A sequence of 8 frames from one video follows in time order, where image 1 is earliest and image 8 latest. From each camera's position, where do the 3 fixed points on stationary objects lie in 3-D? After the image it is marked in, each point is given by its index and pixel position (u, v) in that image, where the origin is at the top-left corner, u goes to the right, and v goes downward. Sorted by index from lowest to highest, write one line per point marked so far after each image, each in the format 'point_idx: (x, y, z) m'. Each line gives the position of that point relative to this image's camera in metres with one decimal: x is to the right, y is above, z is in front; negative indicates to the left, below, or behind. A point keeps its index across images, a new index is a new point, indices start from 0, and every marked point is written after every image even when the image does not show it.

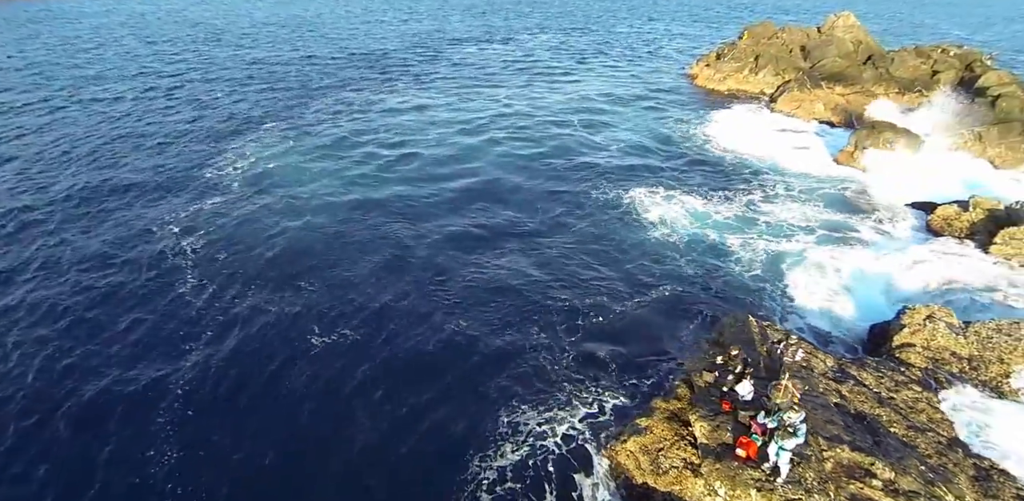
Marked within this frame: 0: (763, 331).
0: (+8.1, -2.7, +18.0) m
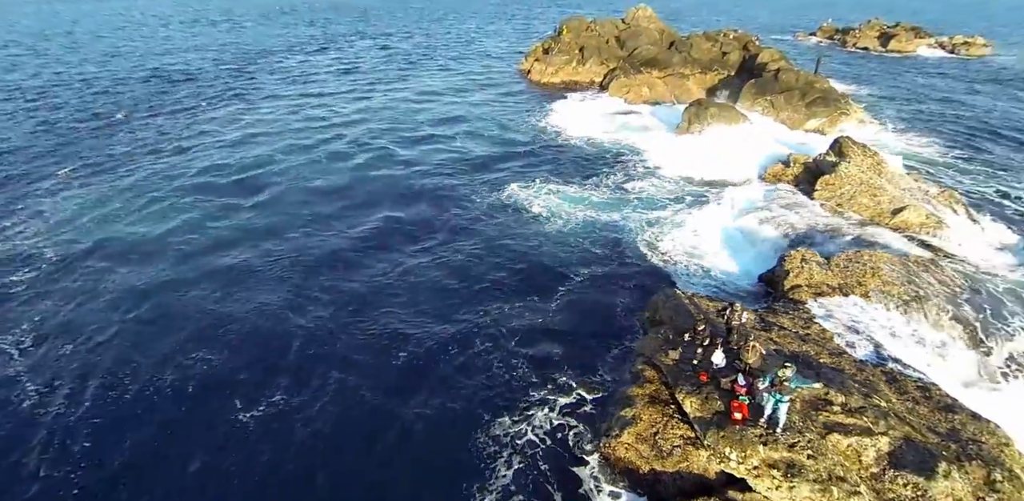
0: (+6.6, -1.9, +20.1) m
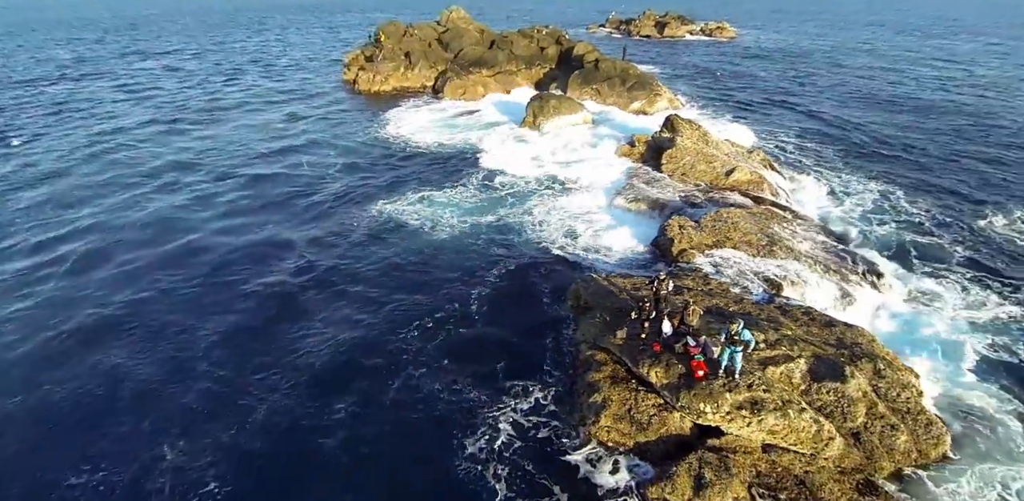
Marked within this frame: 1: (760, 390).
0: (+4.0, -1.3, +21.7) m
1: (+7.1, -4.0, +15.8) m
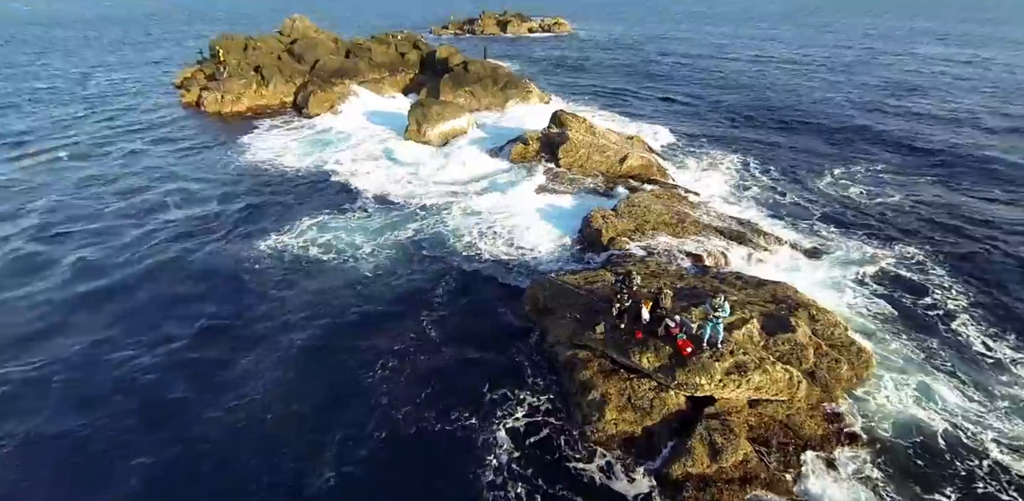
0: (+2.3, -1.2, +22.4) m
1: (+7.3, -3.3, +17.5) m
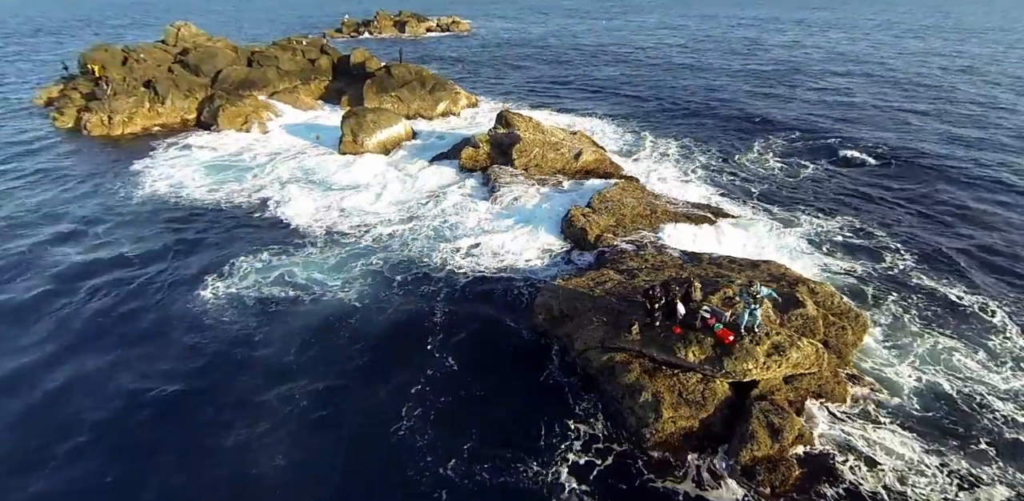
0: (+2.6, -1.4, +22.0) m
1: (+8.7, -2.8, +18.3) m
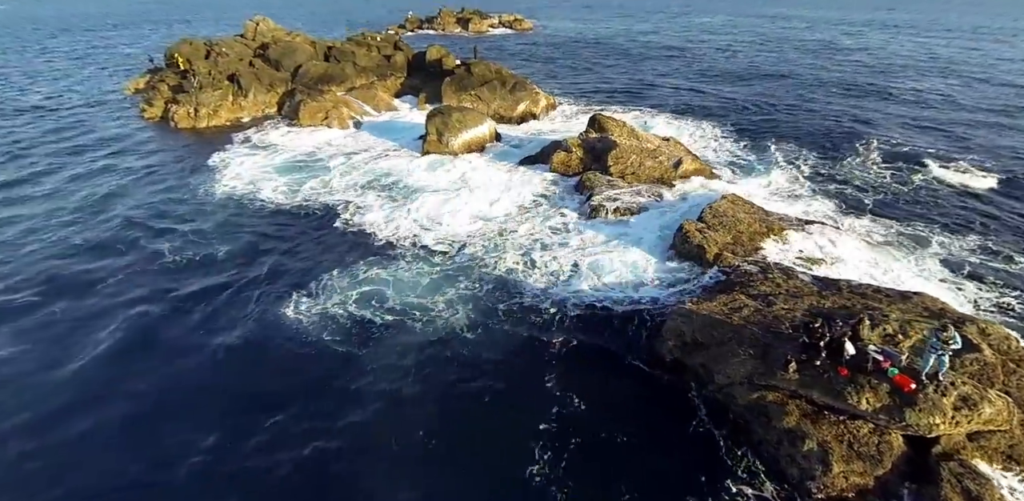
0: (+7.3, -2.2, +20.1) m
1: (+13.1, -3.8, +16.1) m
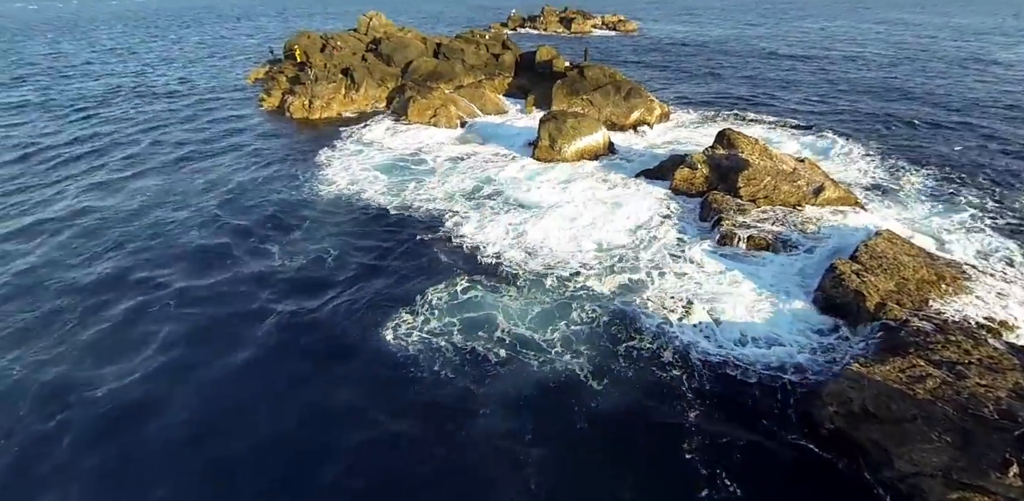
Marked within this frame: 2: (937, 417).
0: (+11.3, -3.8, +16.8) m
1: (+16.4, -6.0, +12.1) m
2: (+11.7, -4.6, +15.2) m
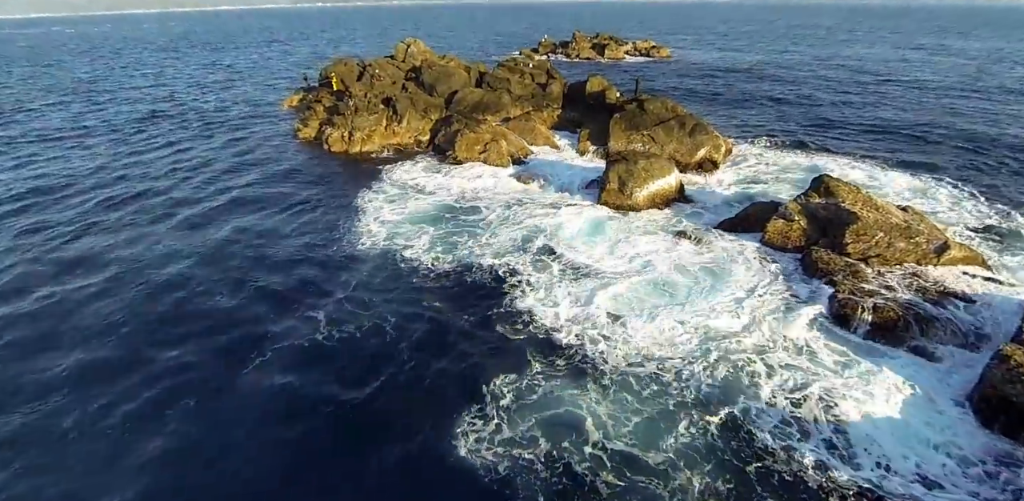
0: (+14.3, -6.4, +12.5) m
1: (+19.3, -8.4, +7.6) m
2: (+14.6, -7.1, +10.9) m
